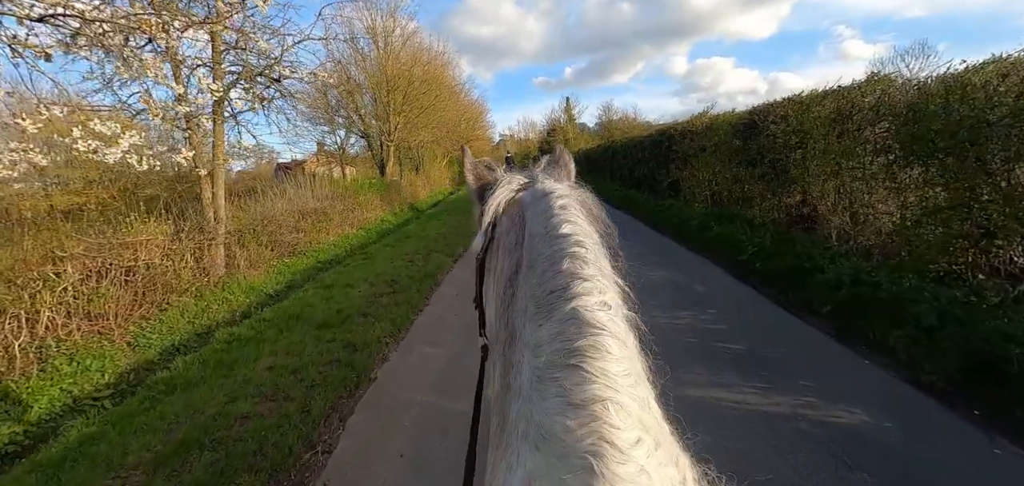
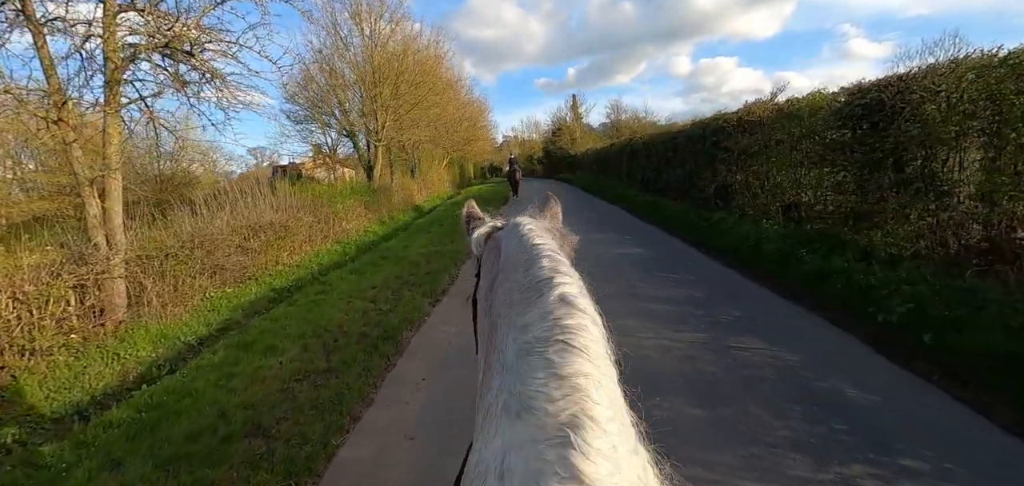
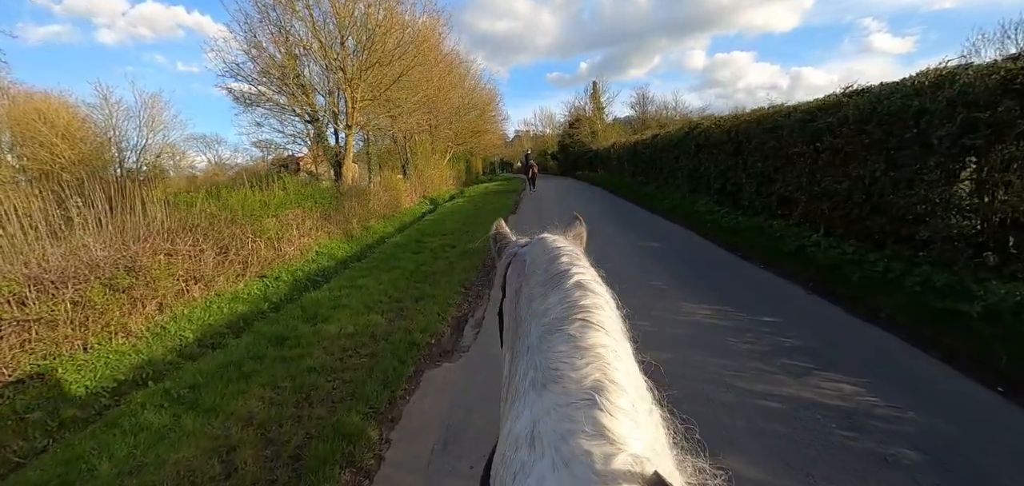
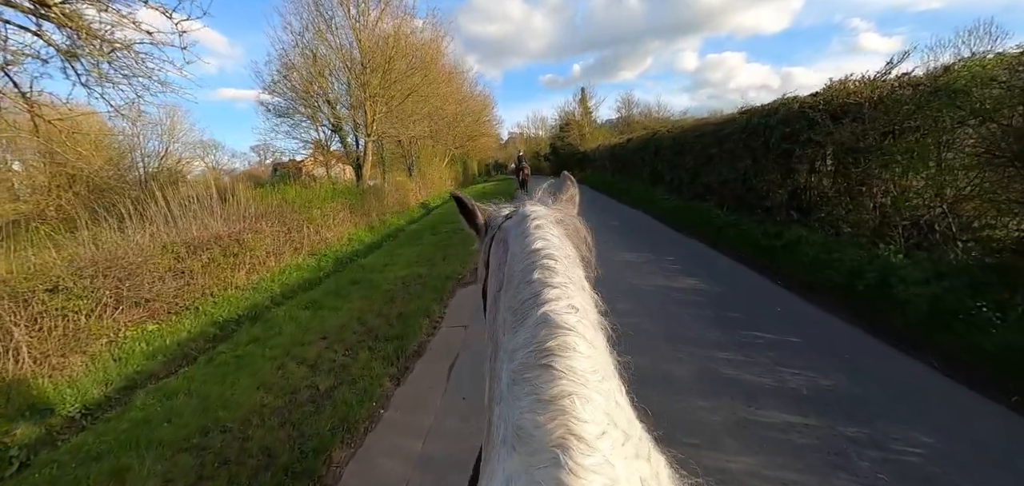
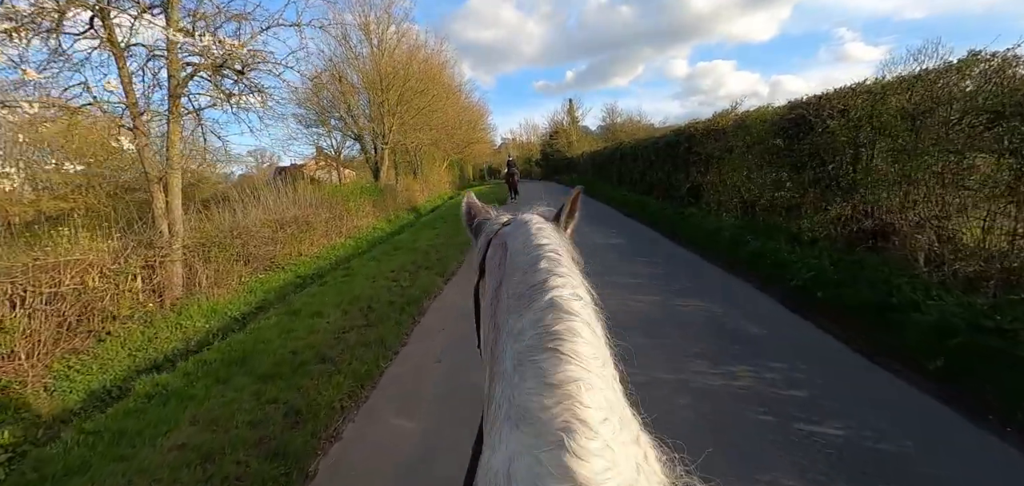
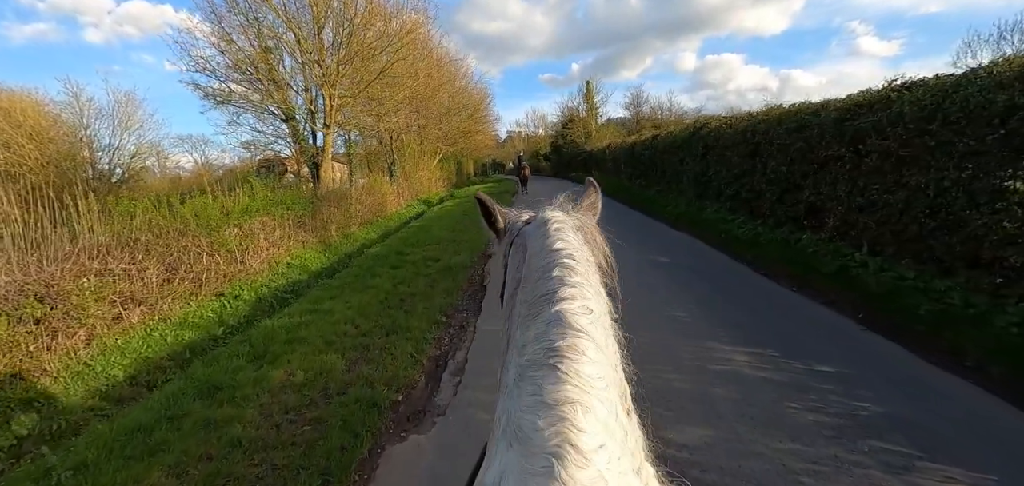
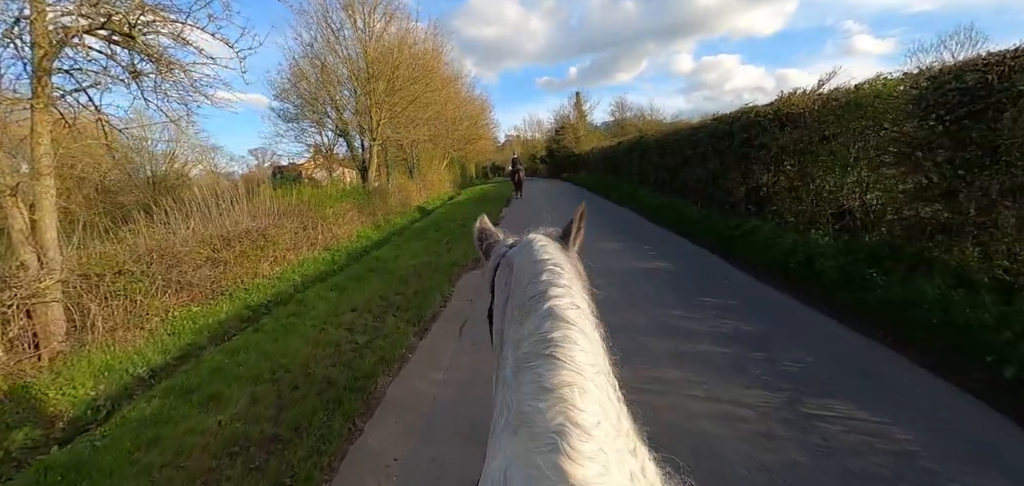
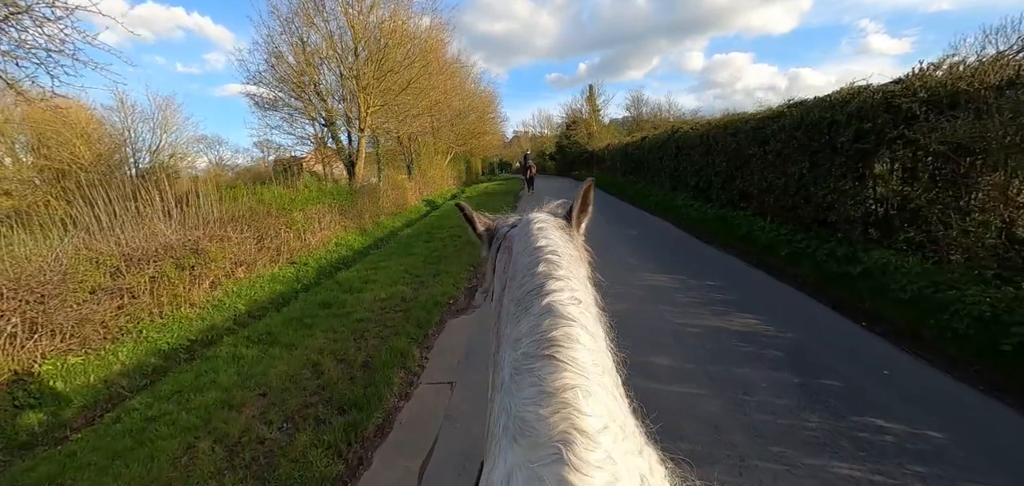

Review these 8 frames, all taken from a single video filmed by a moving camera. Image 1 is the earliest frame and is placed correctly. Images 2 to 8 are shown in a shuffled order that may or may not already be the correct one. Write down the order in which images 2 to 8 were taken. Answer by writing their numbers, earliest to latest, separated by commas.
5, 2, 7, 4, 8, 3, 6
